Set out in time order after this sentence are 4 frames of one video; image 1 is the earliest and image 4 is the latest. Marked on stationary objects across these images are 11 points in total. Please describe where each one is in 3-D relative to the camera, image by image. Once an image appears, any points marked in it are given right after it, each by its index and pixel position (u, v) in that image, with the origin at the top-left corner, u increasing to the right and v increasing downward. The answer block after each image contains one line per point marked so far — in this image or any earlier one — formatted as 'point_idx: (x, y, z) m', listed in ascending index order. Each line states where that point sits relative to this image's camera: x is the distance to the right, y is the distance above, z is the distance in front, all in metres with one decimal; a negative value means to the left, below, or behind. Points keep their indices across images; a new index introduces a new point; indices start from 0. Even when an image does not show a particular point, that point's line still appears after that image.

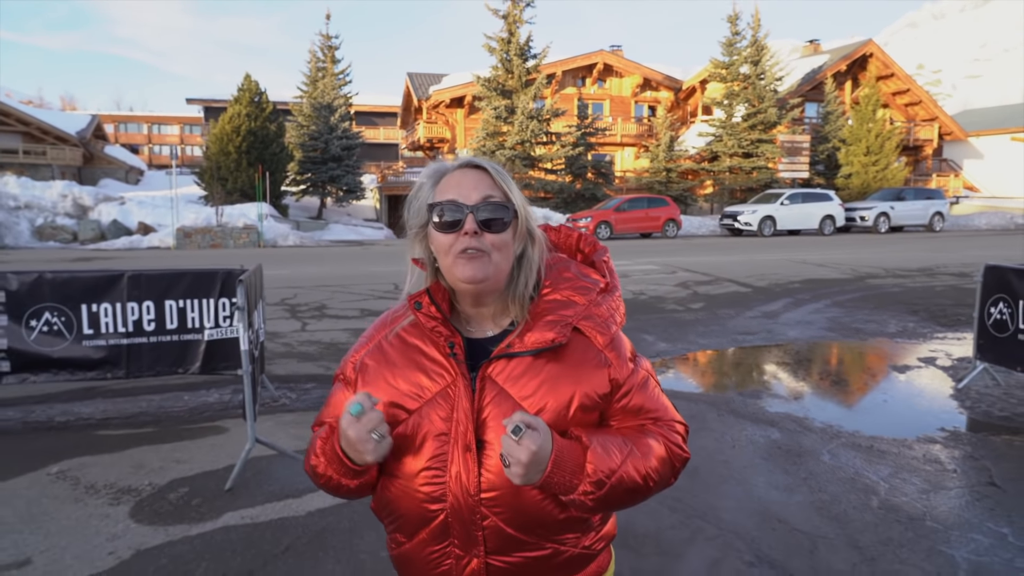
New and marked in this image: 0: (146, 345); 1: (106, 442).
0: (-2.9, -0.4, +5.5) m
1: (-2.8, -1.0, +4.8) m
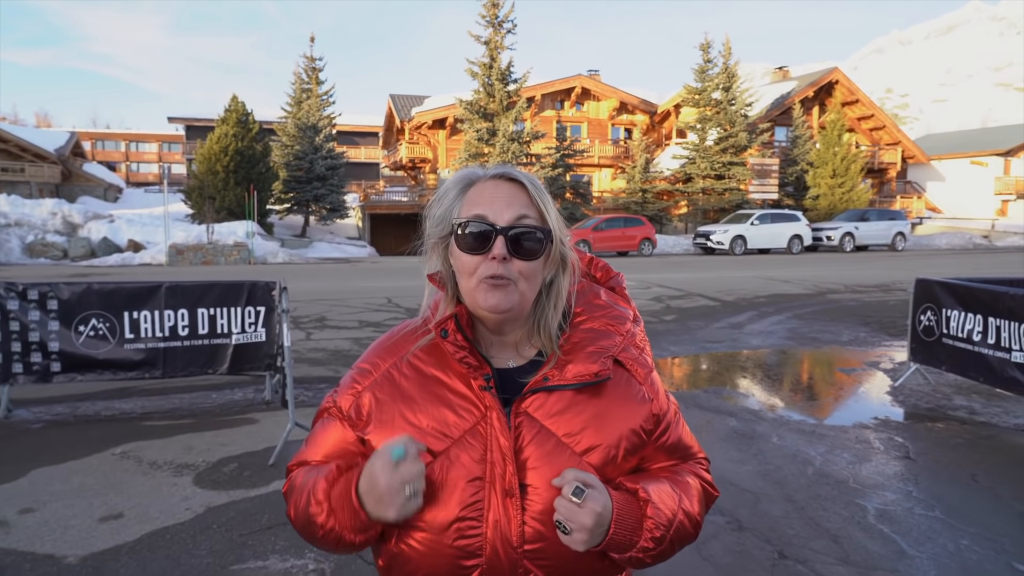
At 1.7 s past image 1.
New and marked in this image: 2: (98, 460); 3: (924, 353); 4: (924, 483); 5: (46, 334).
0: (-2.9, -0.5, +6.2) m
1: (-2.8, -1.1, +5.4) m
2: (-2.7, -1.1, +4.7) m
3: (+4.1, -0.6, +6.9) m
4: (+2.6, -1.2, +4.5) m
5: (-3.9, -0.4, +5.9) m
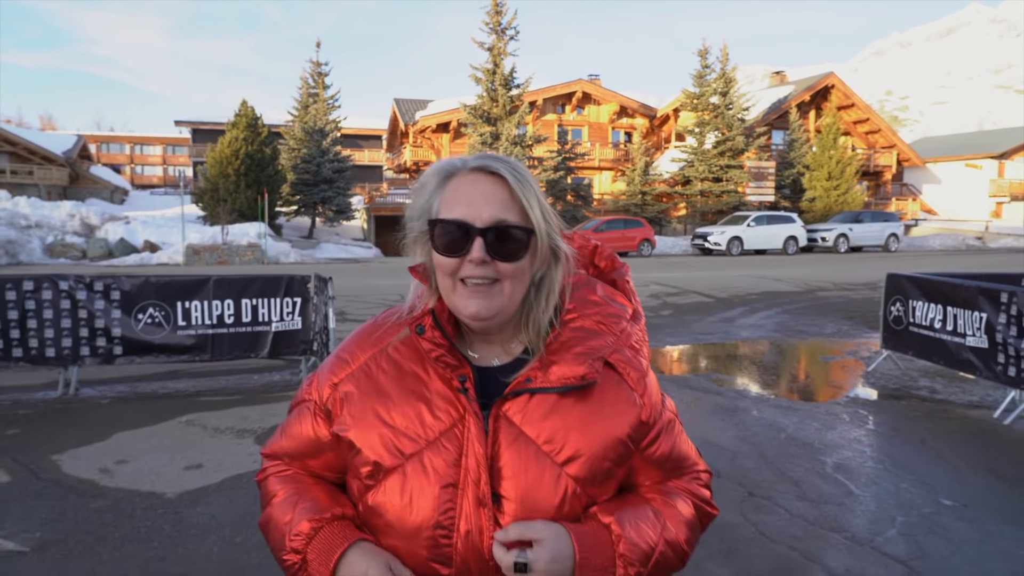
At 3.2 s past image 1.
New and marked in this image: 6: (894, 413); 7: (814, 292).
0: (-2.8, -0.5, +6.9) m
1: (-2.7, -1.0, +6.2) m
2: (-2.6, -1.1, +5.4) m
3: (+4.2, -0.6, +7.6) m
4: (+2.7, -1.2, +5.2) m
5: (-3.8, -0.3, +6.6) m
6: (+3.3, -1.1, +6.2) m
7: (+6.2, -0.1, +14.5) m
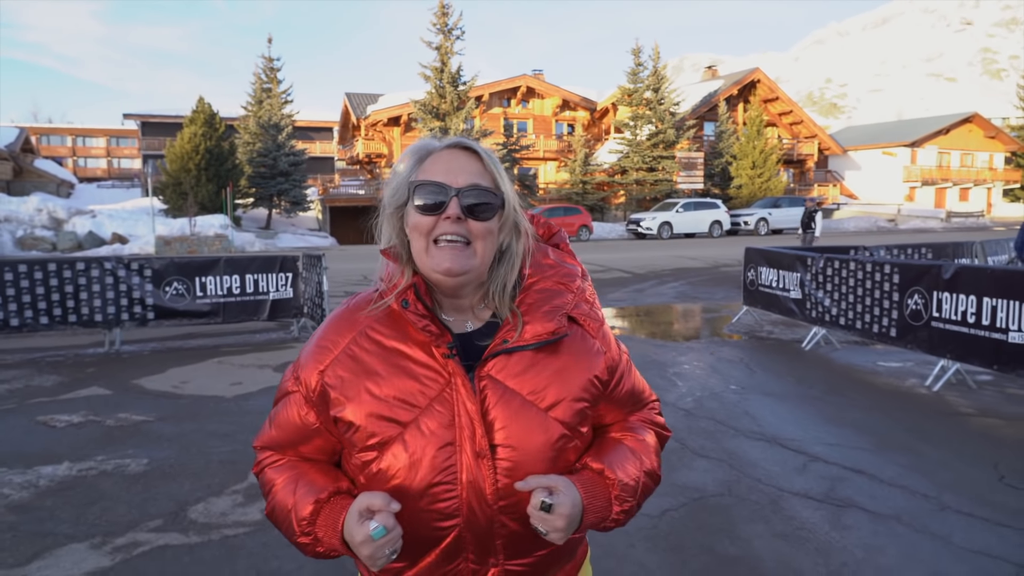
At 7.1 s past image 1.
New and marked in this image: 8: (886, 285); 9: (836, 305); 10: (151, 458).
0: (-3.5, -0.2, +8.9) m
1: (-3.3, -0.8, +8.1) m
2: (-3.2, -0.8, +7.4) m
3: (+3.4, -0.1, +10.1) m
4: (+2.1, -0.8, +7.5) m
5: (-4.5, -0.1, +8.5) m
6: (+2.7, -0.7, +8.5) m
7: (+5.0, +0.5, +17.0) m
8: (+3.9, 0.0, +7.2) m
9: (+3.7, -0.2, +8.1) m
10: (-2.3, -1.1, +4.4) m
